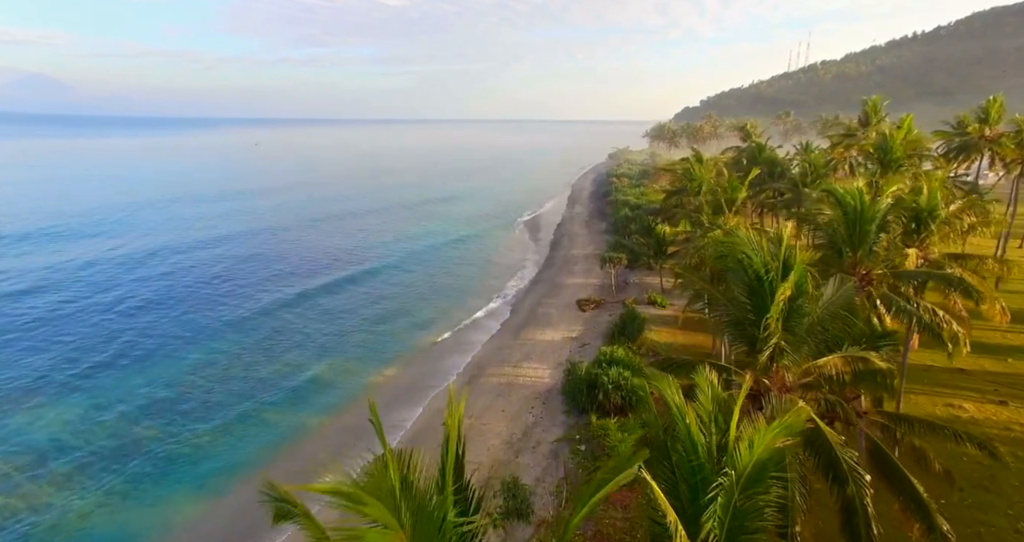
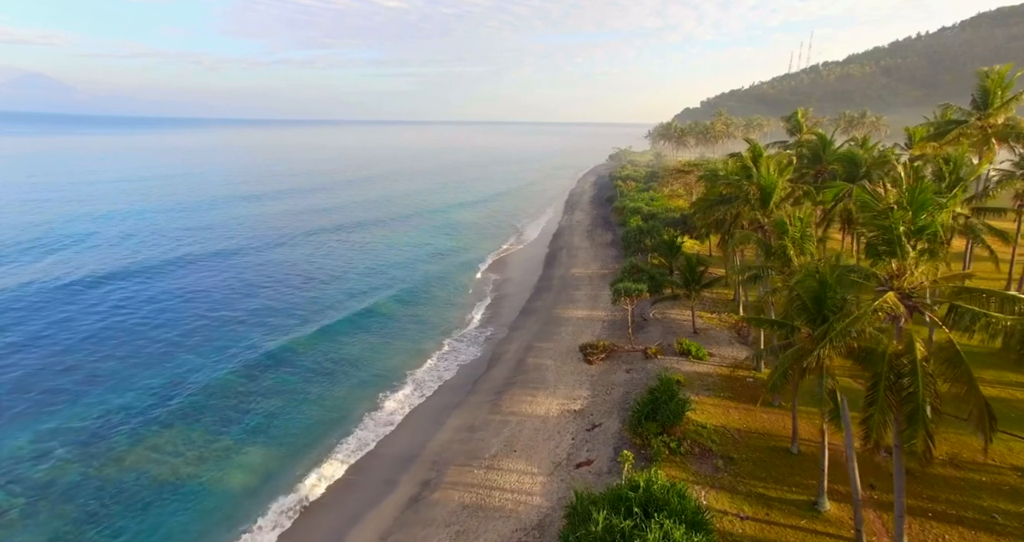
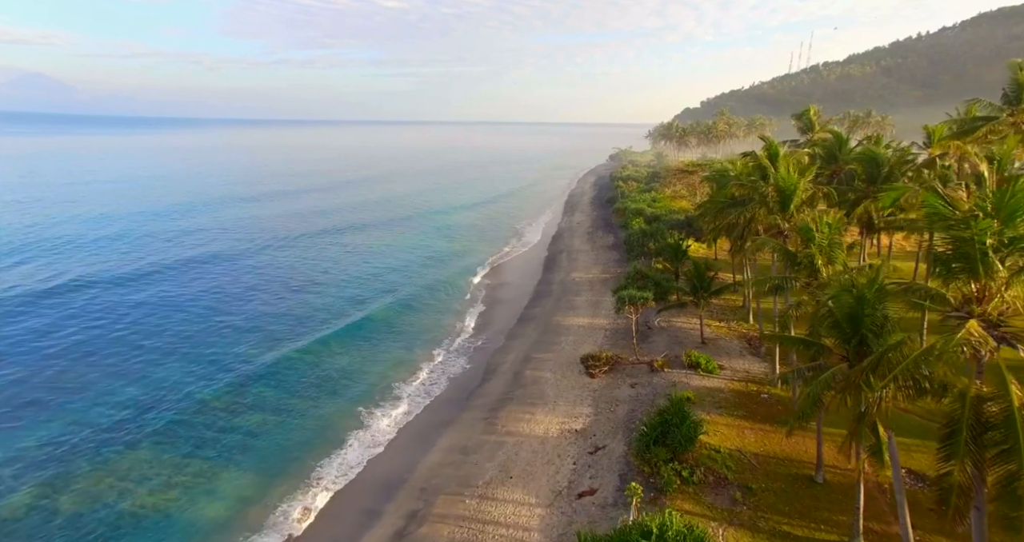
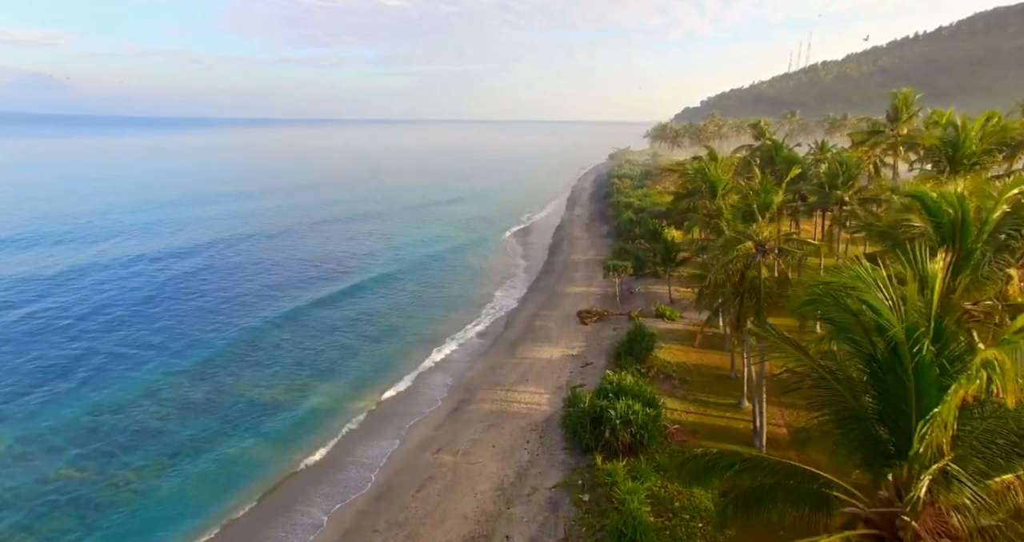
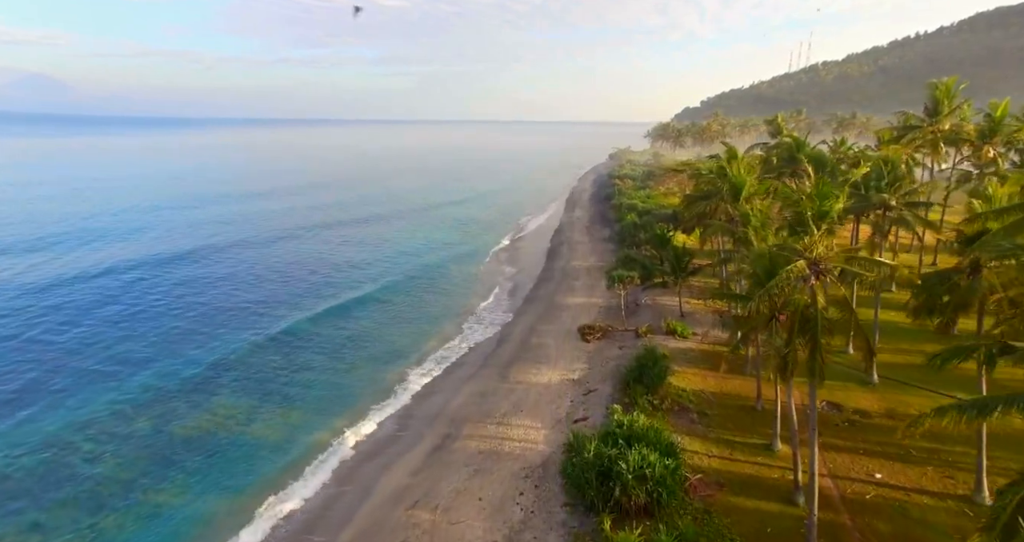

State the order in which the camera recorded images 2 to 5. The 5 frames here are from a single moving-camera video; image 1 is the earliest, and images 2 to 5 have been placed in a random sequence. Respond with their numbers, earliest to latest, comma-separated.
4, 5, 2, 3
